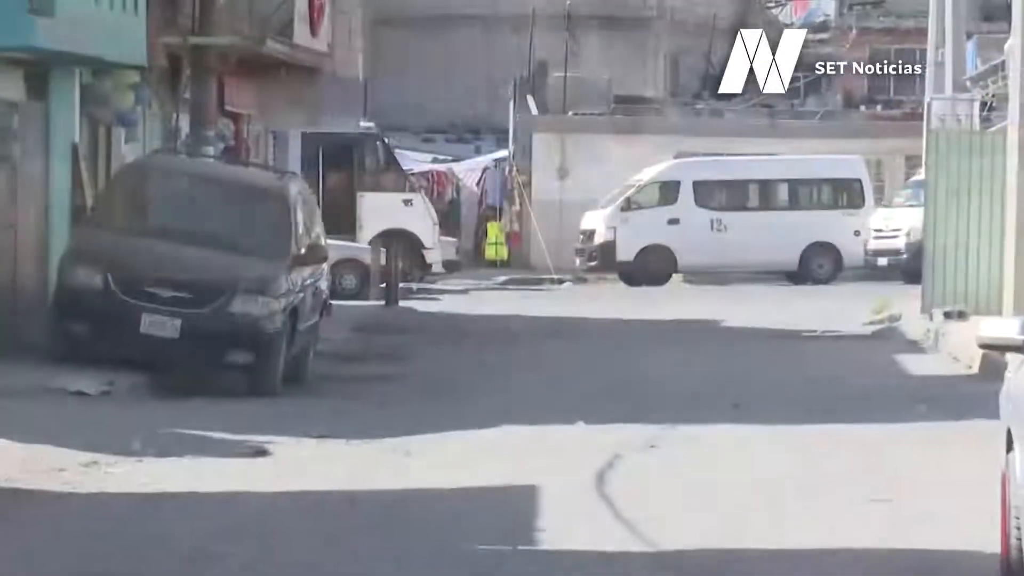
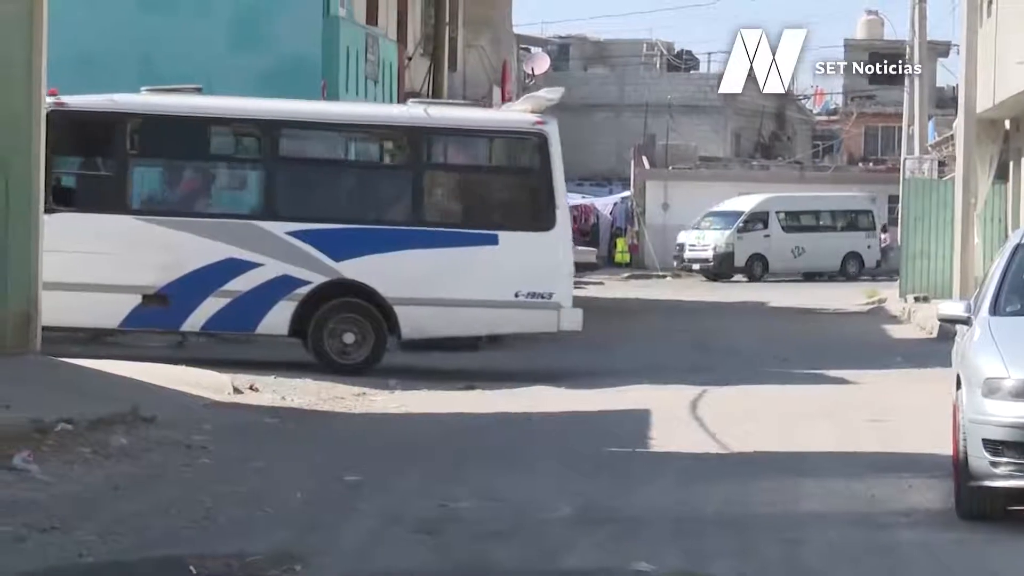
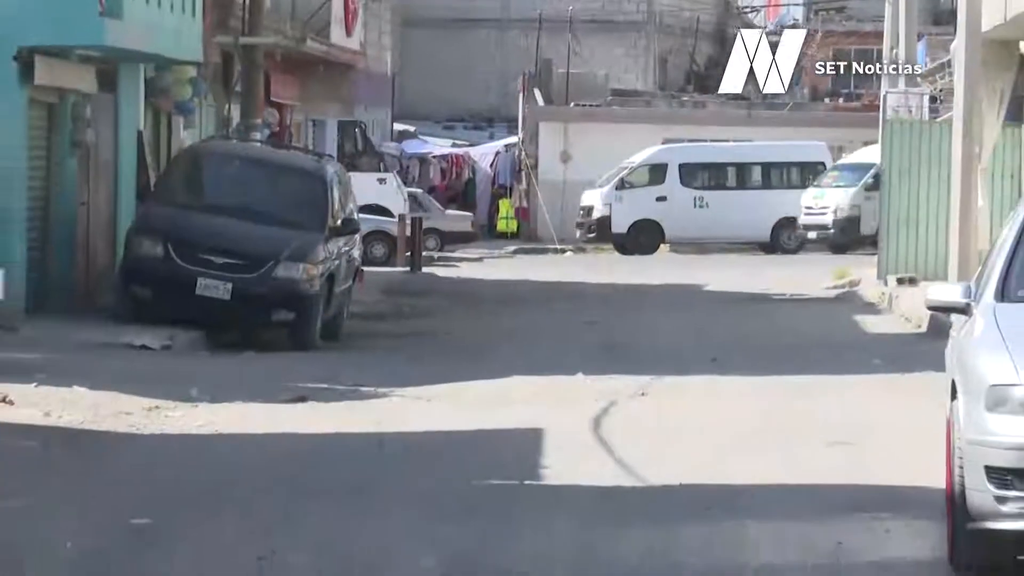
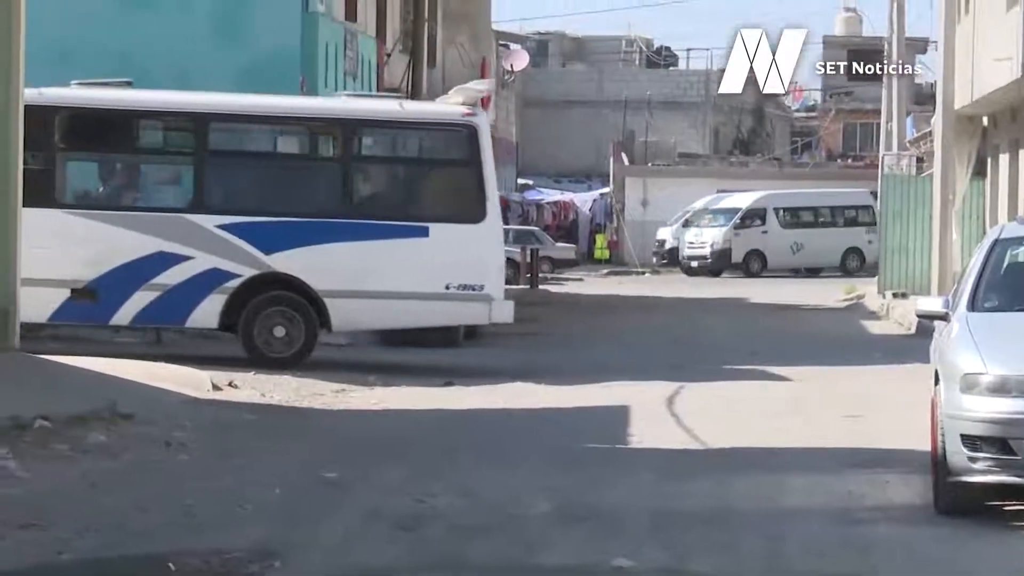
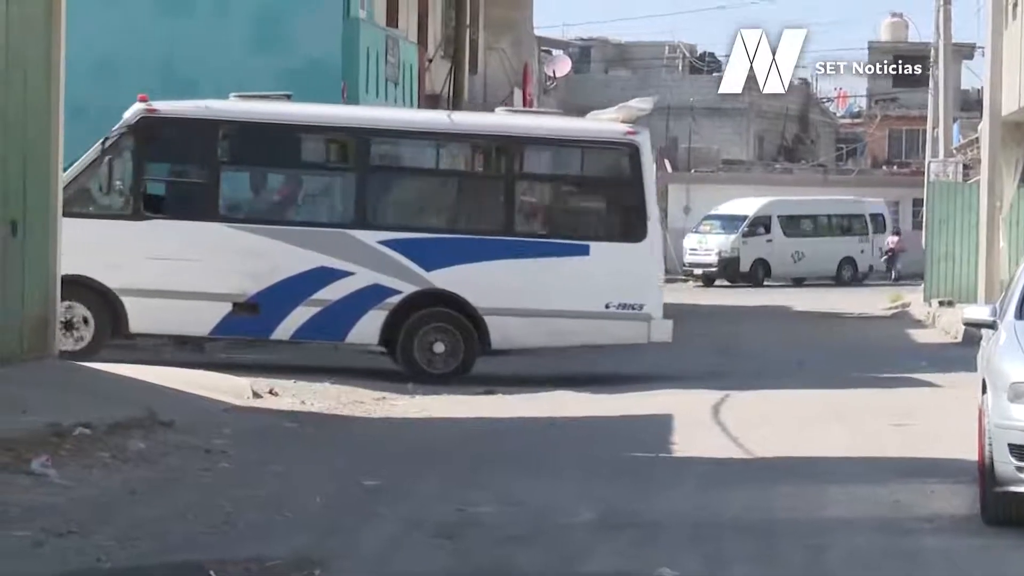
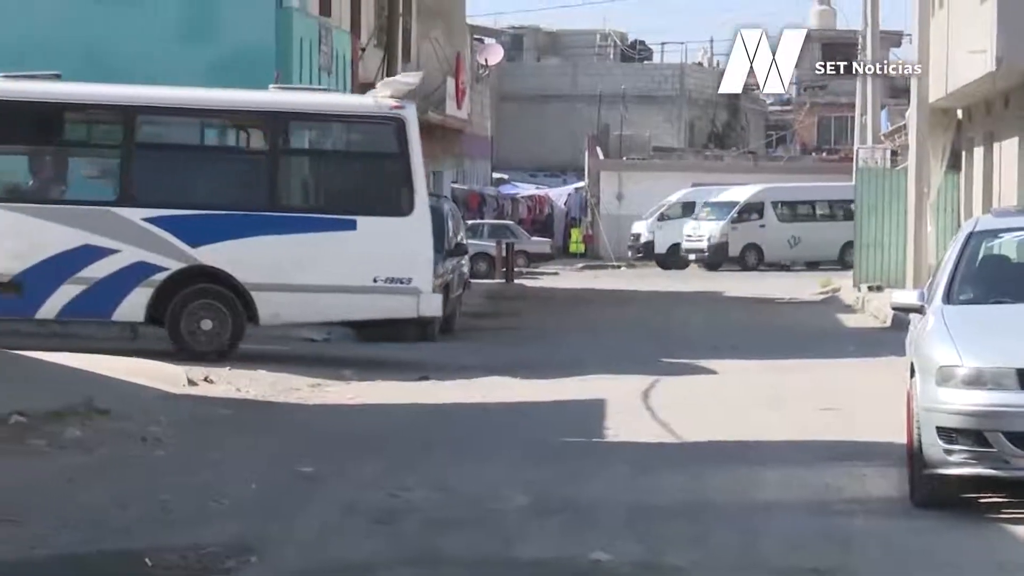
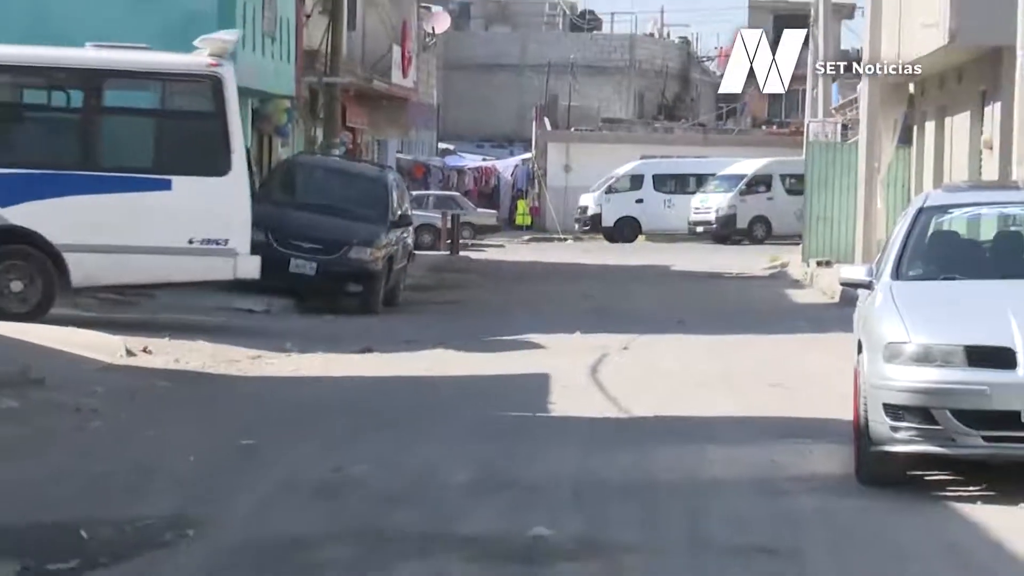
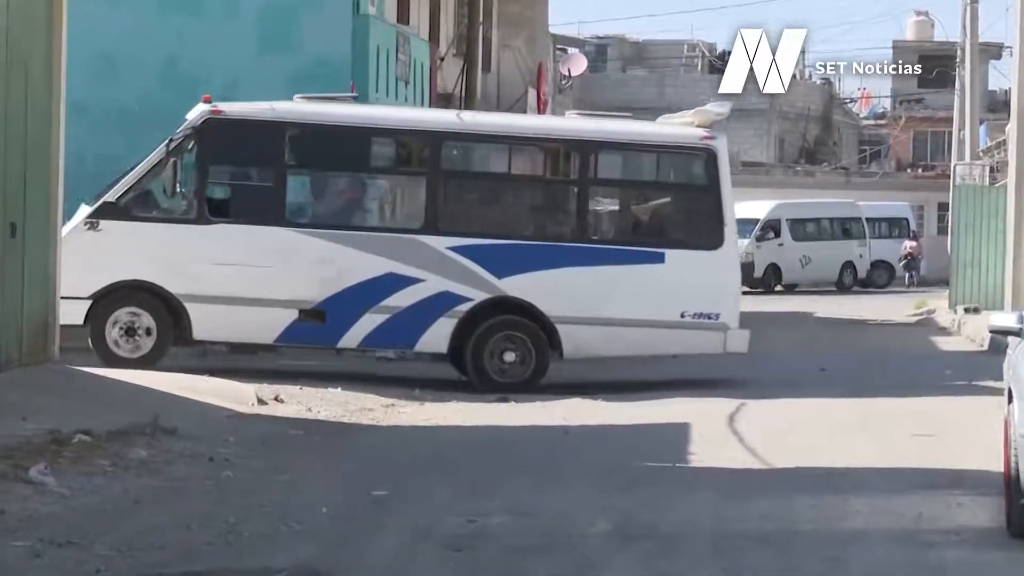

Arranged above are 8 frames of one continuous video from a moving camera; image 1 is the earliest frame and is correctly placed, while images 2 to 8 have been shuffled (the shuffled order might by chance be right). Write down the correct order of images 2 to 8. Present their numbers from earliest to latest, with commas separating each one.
3, 7, 6, 4, 2, 5, 8
